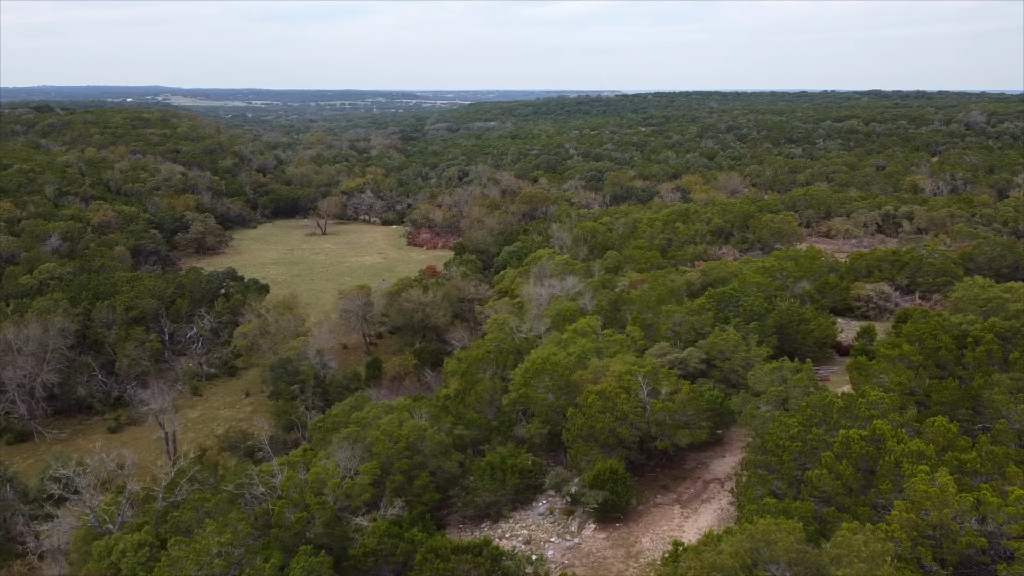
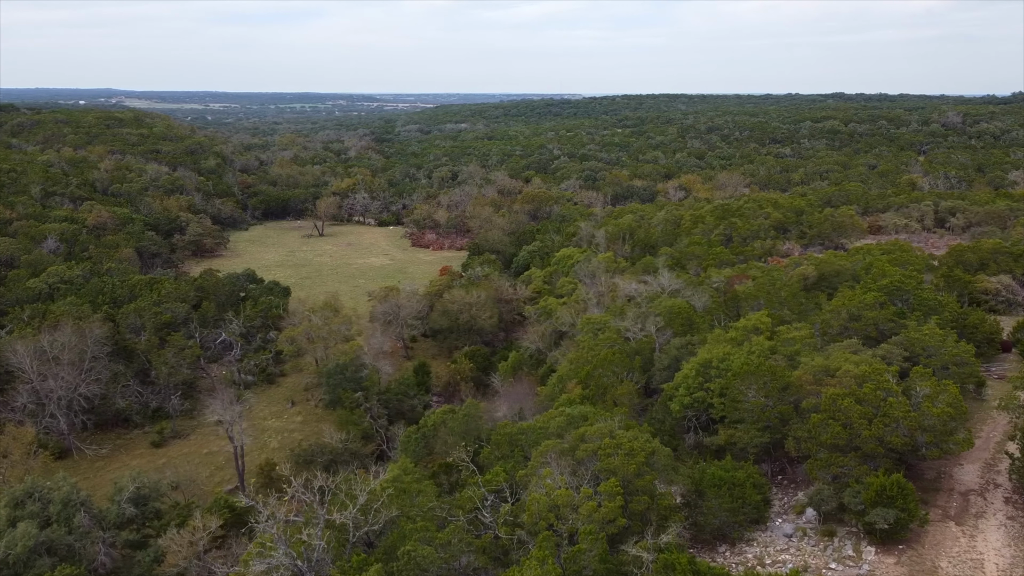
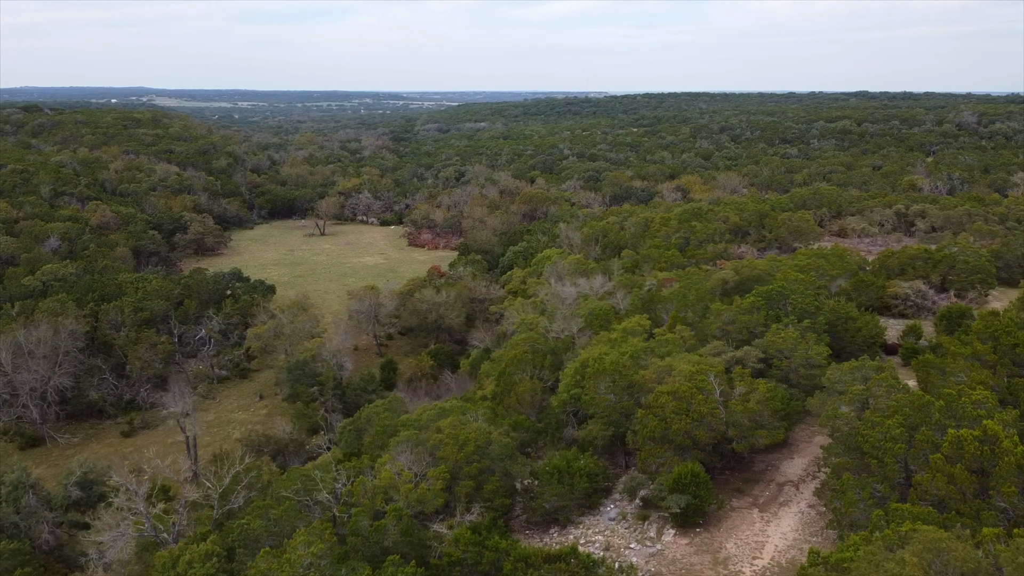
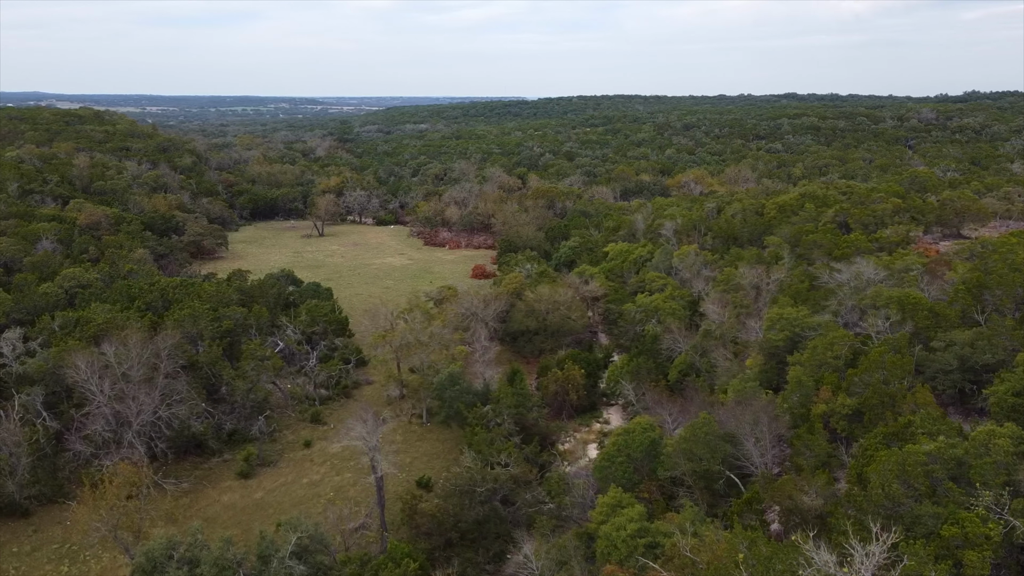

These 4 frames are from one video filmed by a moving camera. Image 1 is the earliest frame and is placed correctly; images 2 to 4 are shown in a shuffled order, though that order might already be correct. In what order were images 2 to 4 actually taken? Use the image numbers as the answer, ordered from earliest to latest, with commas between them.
3, 2, 4
